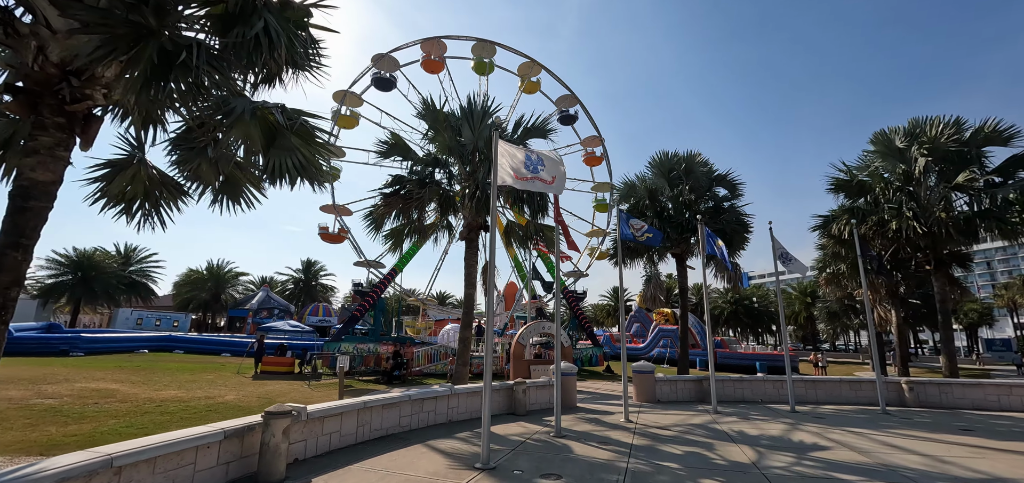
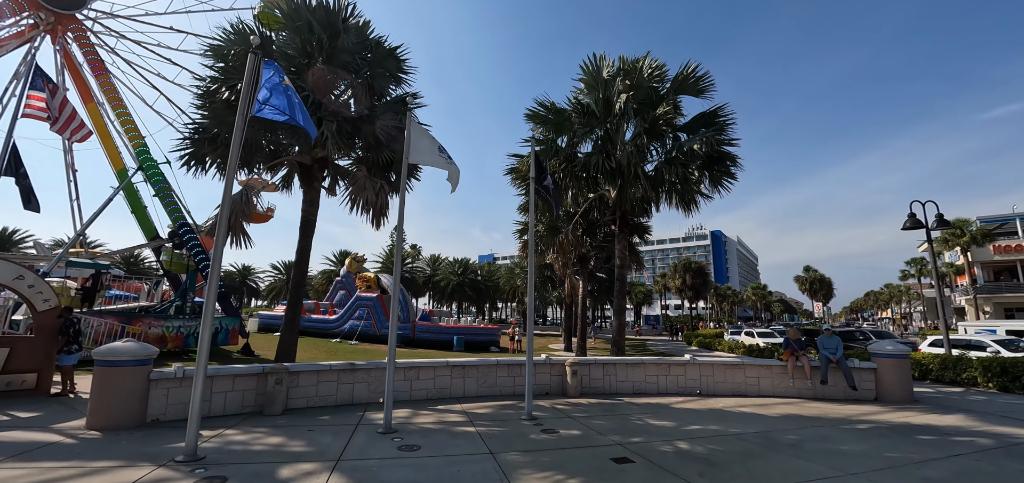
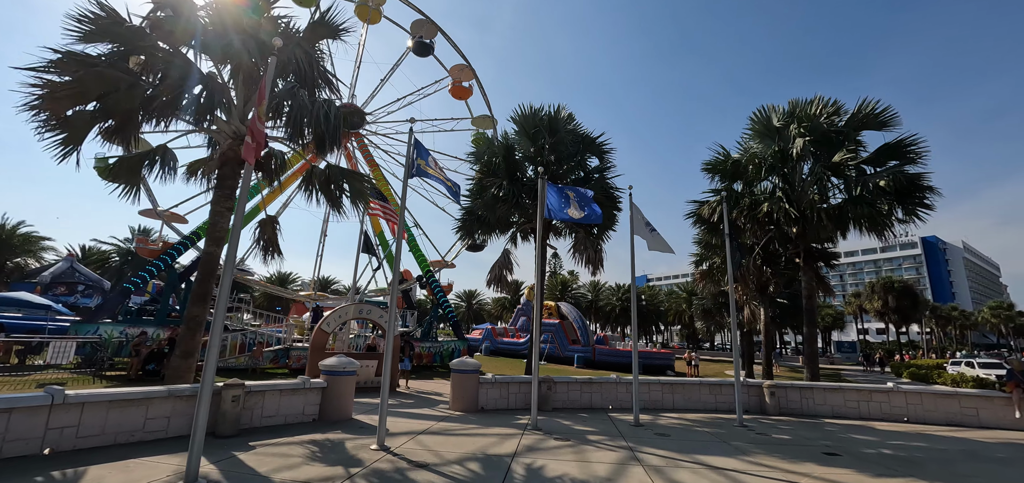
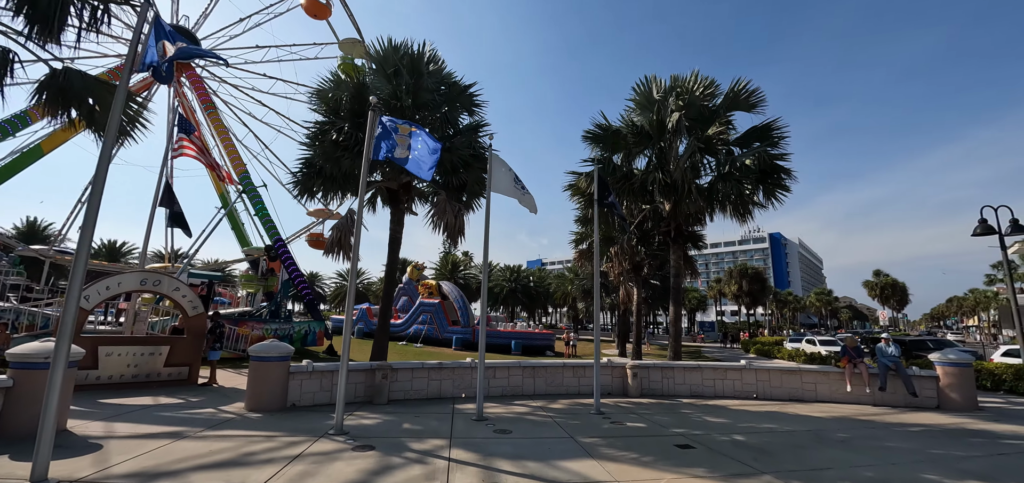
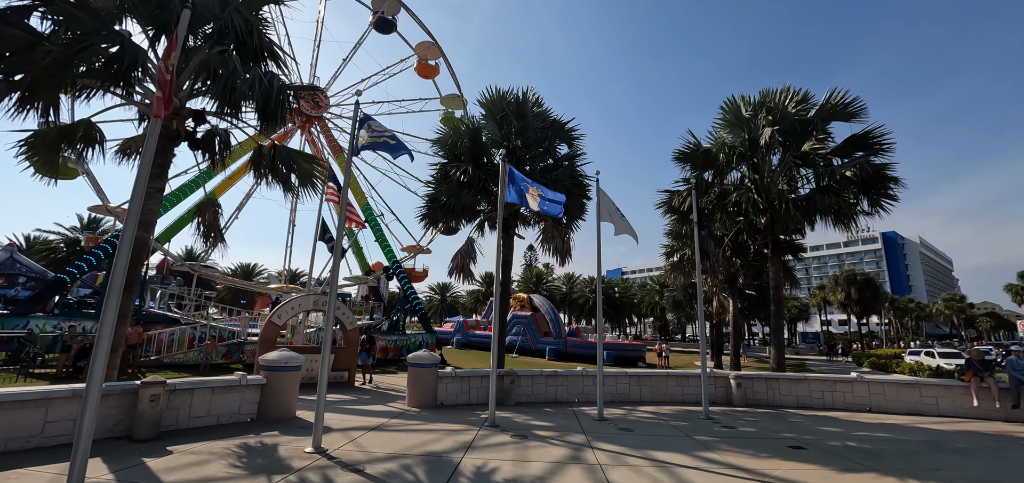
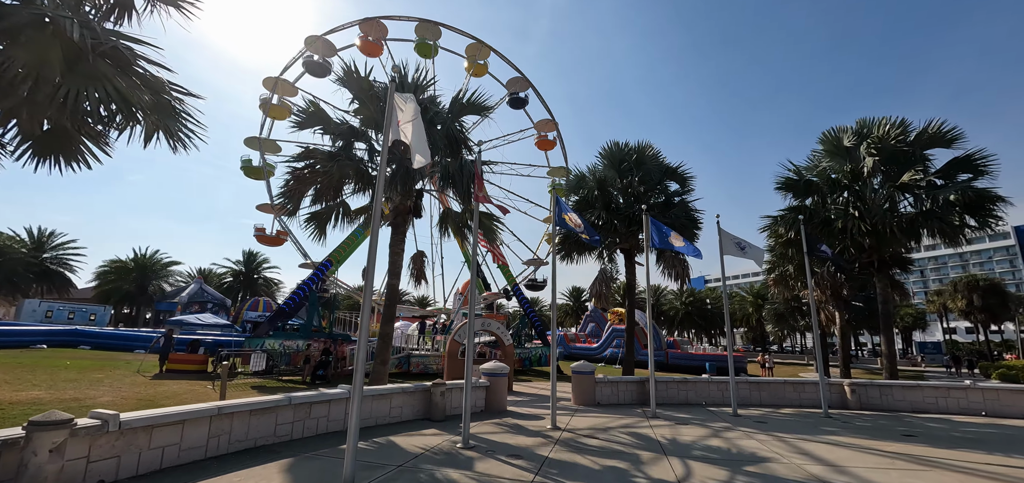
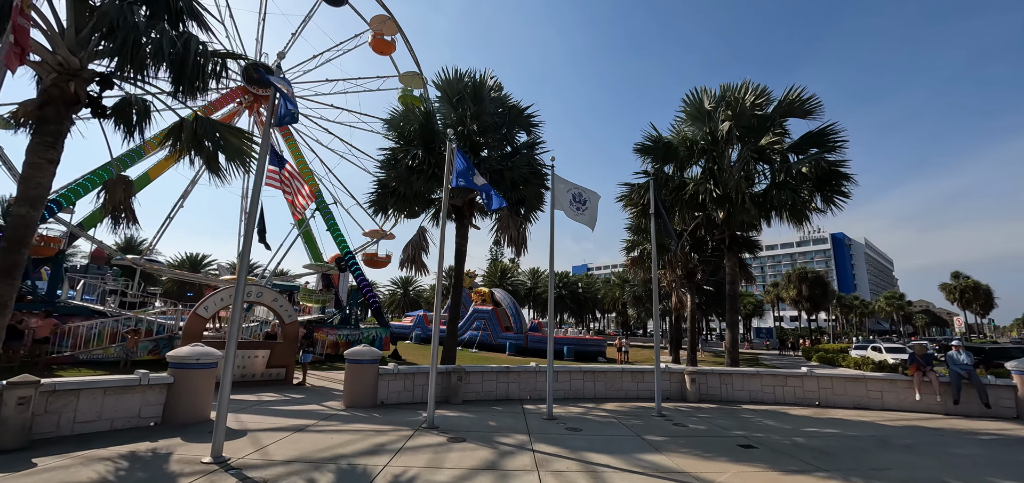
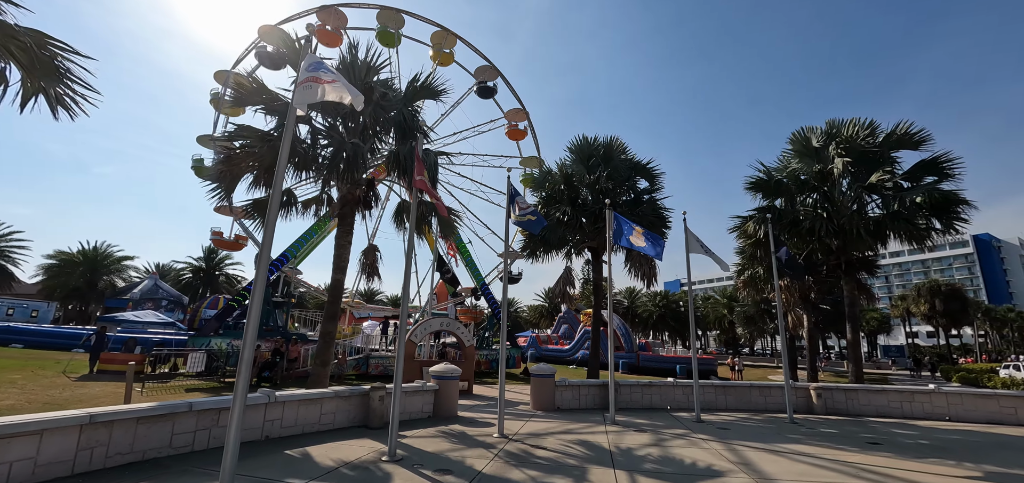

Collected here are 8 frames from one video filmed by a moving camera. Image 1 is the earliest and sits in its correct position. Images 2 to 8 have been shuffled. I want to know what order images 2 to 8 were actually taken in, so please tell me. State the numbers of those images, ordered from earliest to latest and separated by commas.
6, 8, 3, 5, 7, 4, 2
